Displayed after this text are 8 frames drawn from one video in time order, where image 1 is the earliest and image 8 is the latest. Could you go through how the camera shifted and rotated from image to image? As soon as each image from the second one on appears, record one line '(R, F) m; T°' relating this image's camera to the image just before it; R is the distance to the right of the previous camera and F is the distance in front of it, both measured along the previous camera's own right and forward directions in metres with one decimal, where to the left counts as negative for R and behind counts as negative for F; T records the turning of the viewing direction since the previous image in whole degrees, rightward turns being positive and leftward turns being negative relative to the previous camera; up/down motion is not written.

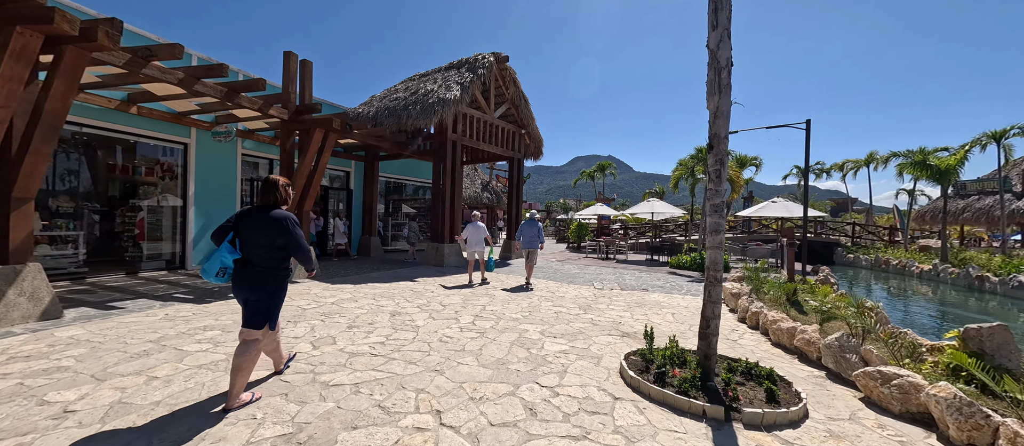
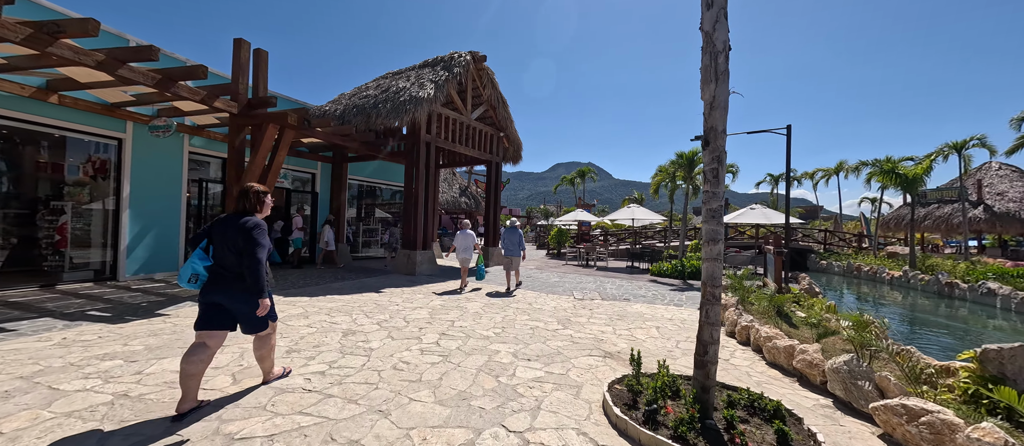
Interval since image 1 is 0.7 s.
(+0.1, +0.6) m; +3°
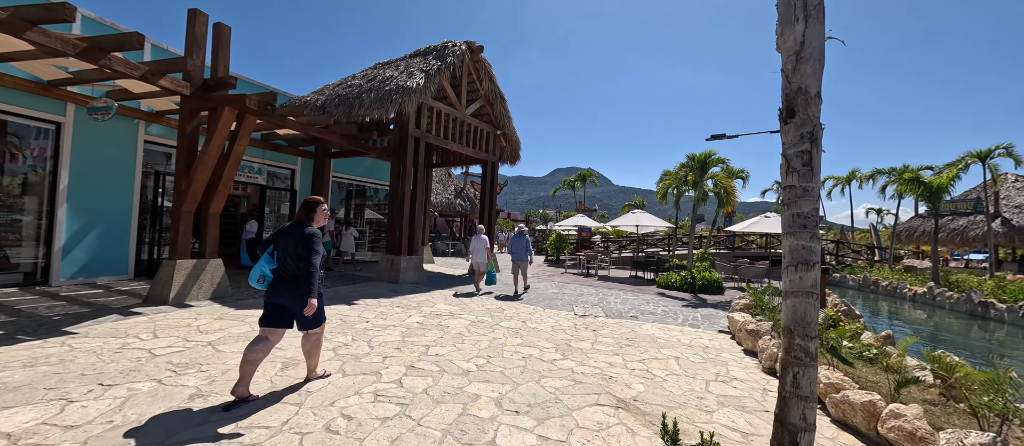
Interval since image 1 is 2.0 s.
(+0.1, +1.1) m; 0°
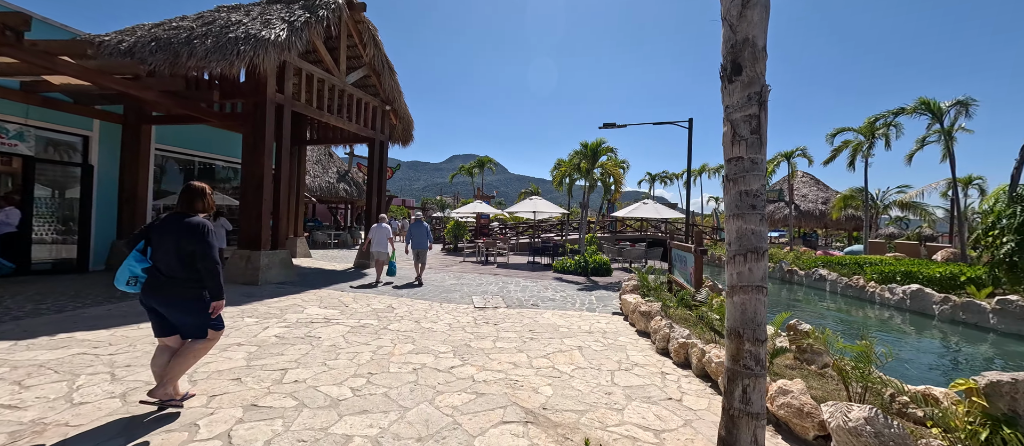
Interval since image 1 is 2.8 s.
(+0.1, +0.7) m; +15°
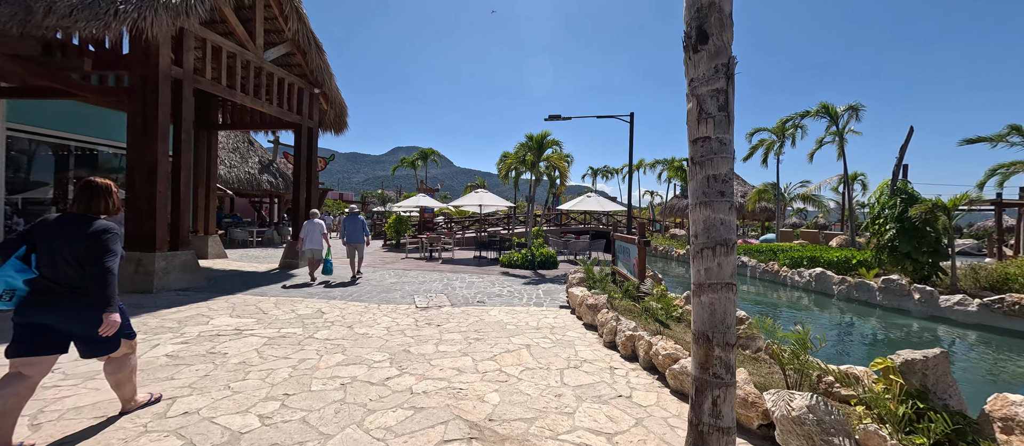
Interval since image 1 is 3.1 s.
(0.0, +0.3) m; +8°
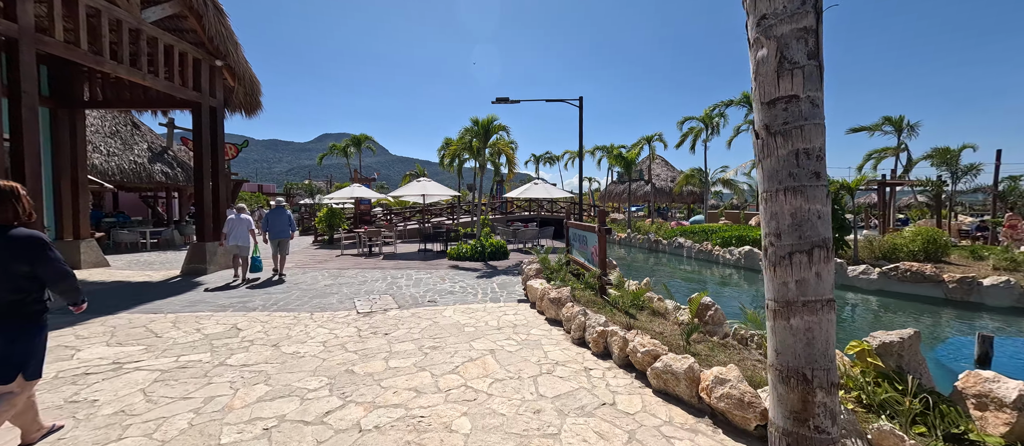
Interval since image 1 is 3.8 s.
(-0.2, +0.6) m; +9°
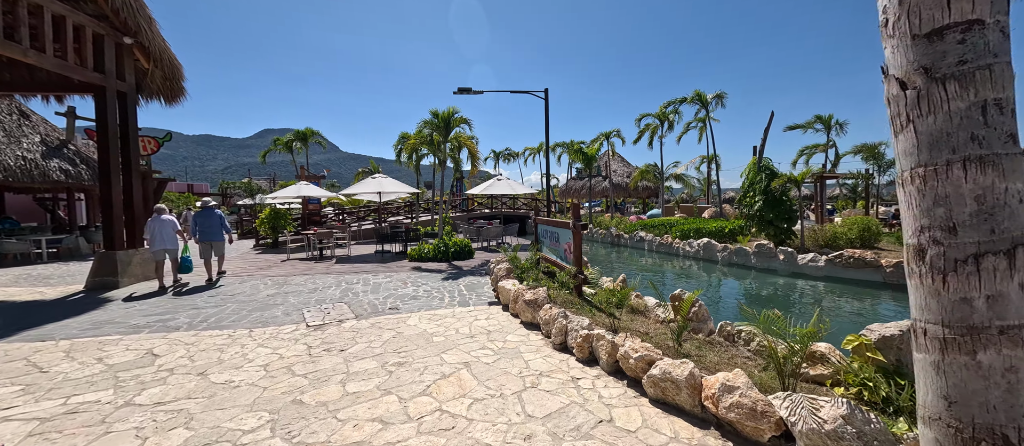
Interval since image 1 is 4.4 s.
(-0.2, +0.5) m; +6°
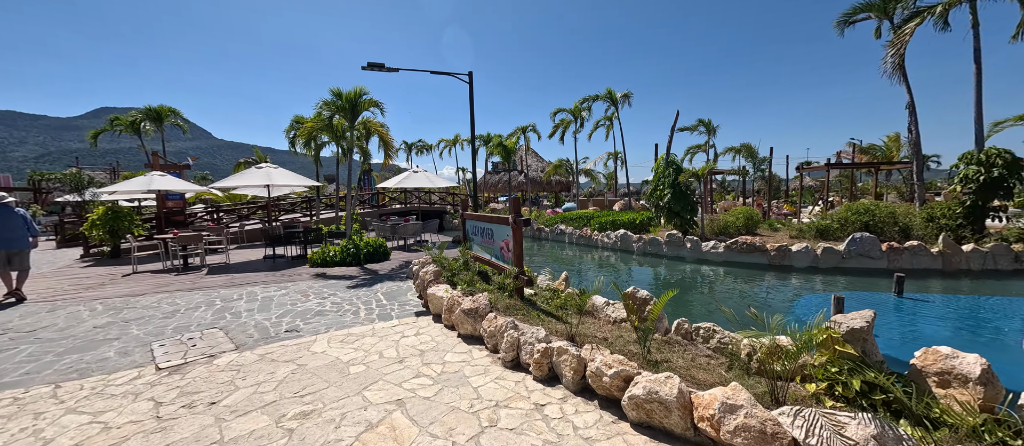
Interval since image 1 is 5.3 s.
(-0.2, +0.8) m; +13°
